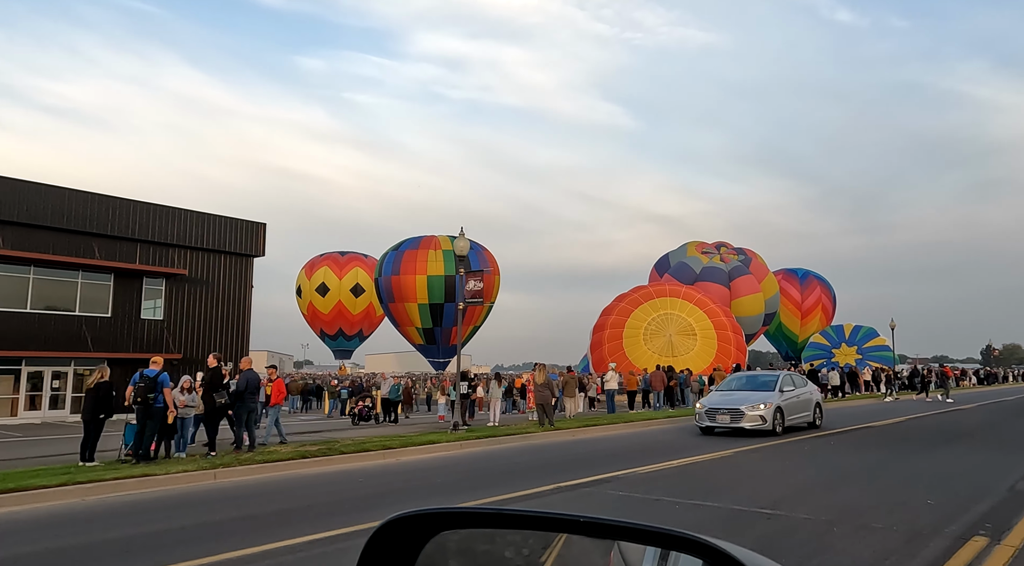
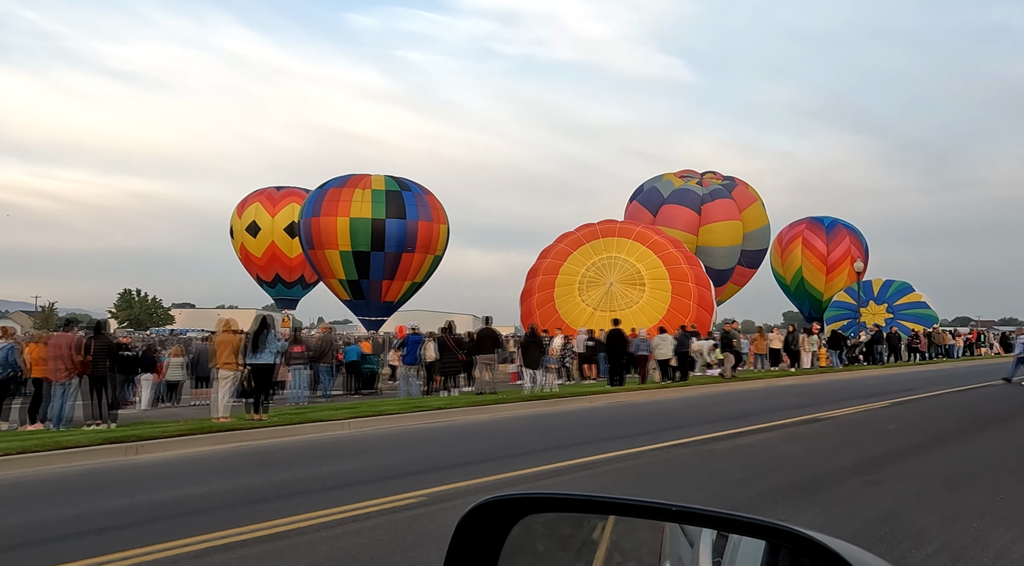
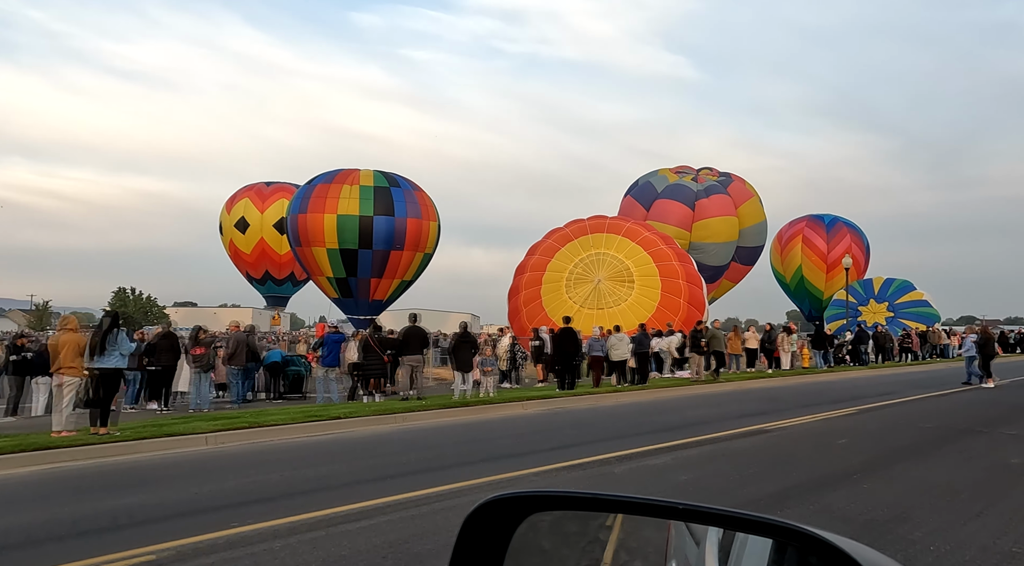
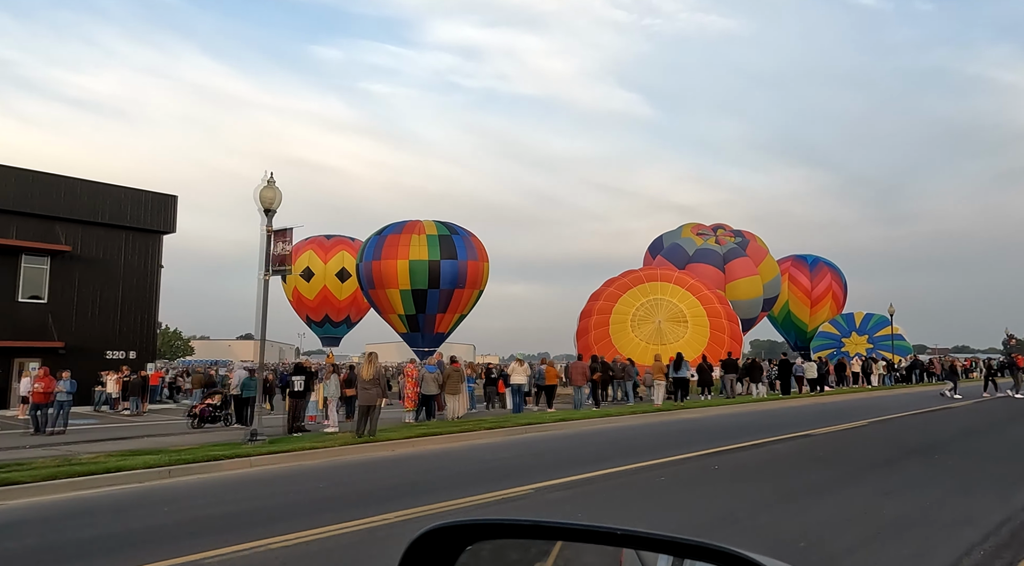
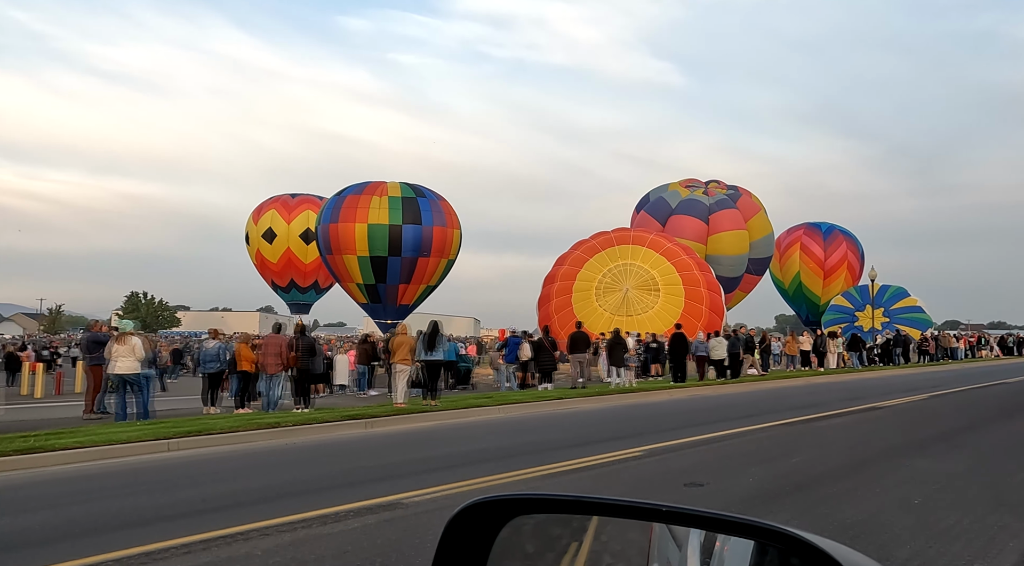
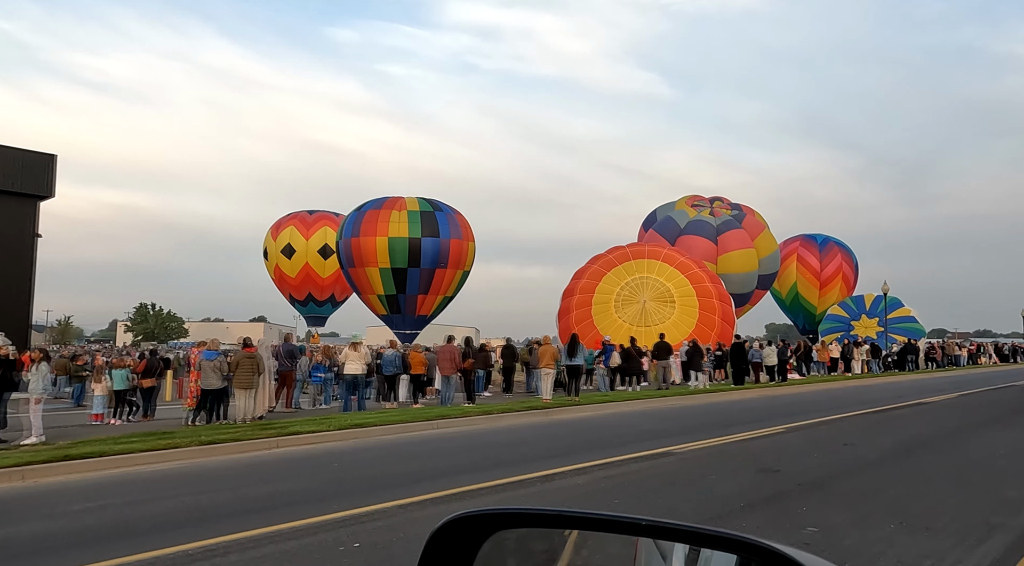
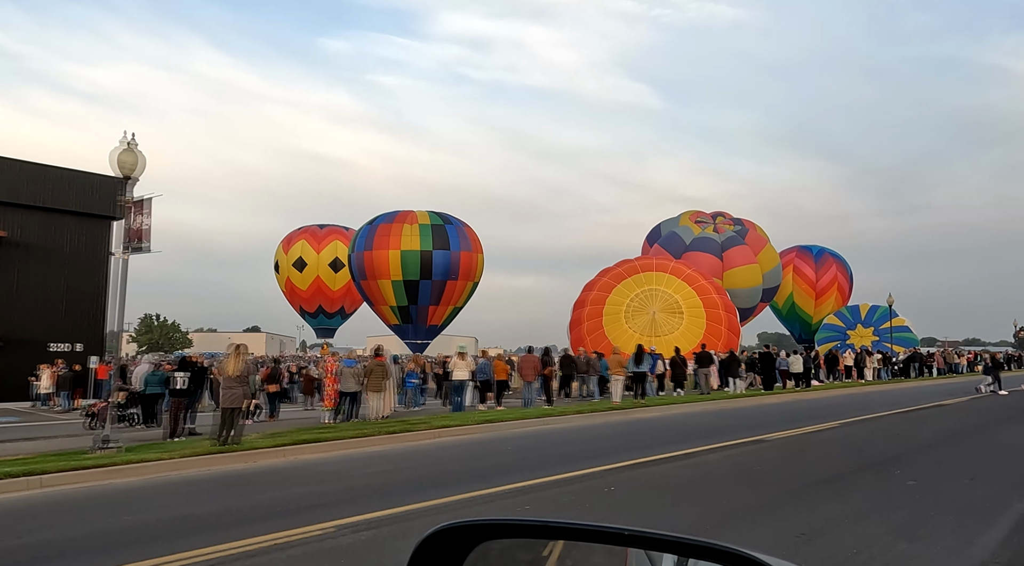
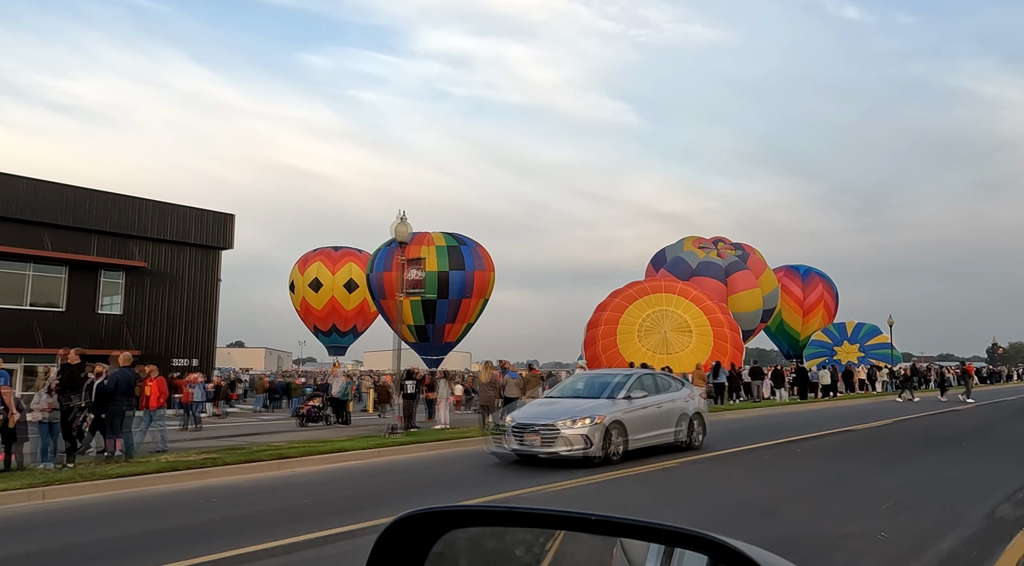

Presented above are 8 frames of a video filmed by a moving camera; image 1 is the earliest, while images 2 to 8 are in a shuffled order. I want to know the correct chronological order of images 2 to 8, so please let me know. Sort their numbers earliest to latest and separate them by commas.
8, 4, 7, 6, 5, 2, 3
